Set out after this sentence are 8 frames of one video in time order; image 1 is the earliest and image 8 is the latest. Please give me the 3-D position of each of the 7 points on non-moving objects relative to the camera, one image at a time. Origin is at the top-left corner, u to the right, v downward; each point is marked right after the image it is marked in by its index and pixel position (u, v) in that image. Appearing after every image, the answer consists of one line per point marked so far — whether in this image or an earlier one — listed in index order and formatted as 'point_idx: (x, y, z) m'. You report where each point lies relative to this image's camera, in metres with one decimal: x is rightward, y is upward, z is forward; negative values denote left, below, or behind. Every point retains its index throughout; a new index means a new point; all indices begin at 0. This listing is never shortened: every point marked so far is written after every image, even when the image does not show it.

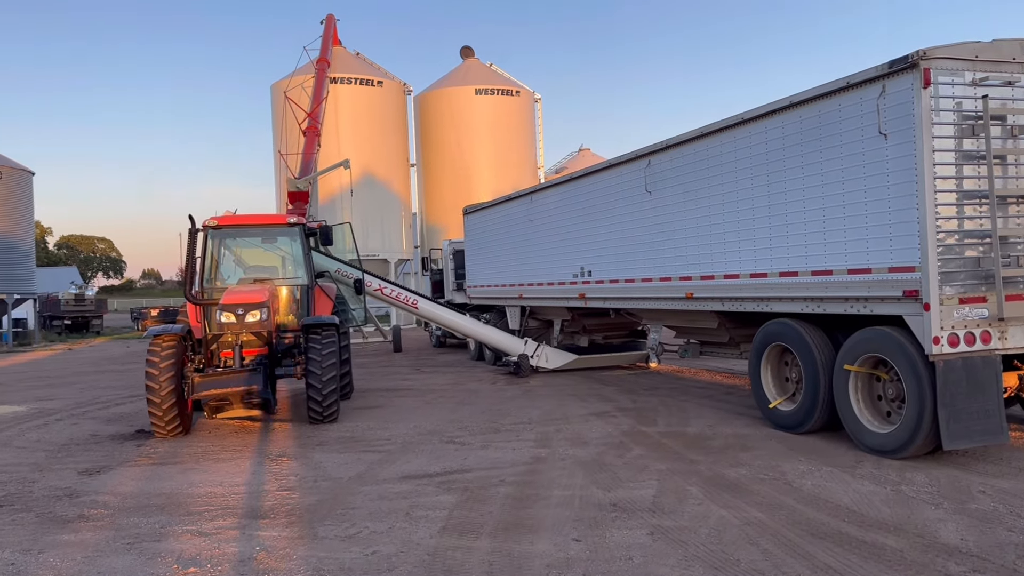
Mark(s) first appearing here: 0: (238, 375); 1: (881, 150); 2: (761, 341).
0: (-2.5, -0.8, +7.4) m
1: (+2.6, +1.0, +5.9) m
2: (+2.2, -0.5, +7.3) m
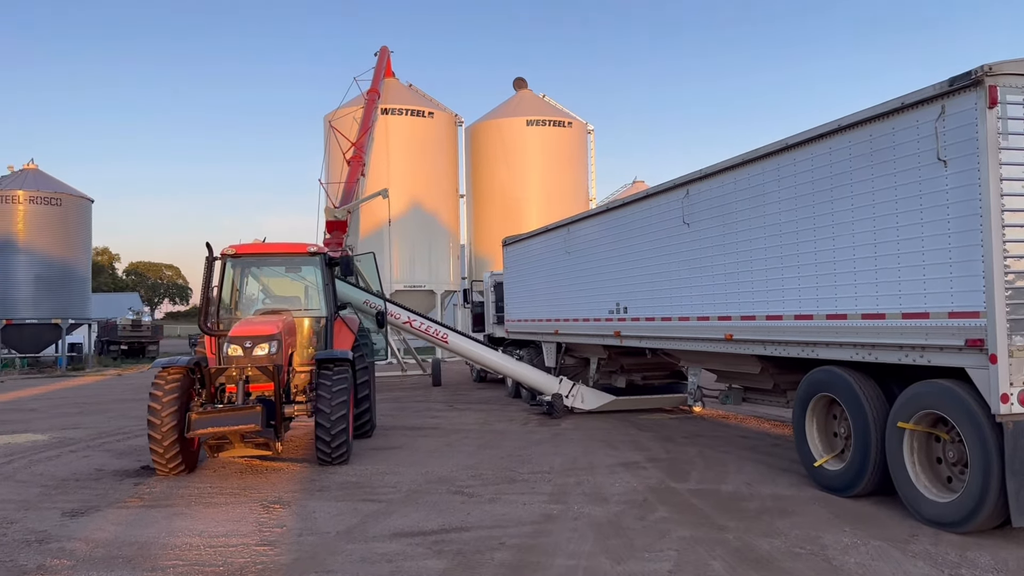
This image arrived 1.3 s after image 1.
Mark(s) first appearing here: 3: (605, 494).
0: (-2.4, -1.1, +7.0) m
1: (+2.7, +0.7, +5.2) m
2: (+2.3, -0.8, +6.6) m
3: (+0.7, -1.6, +6.4) m
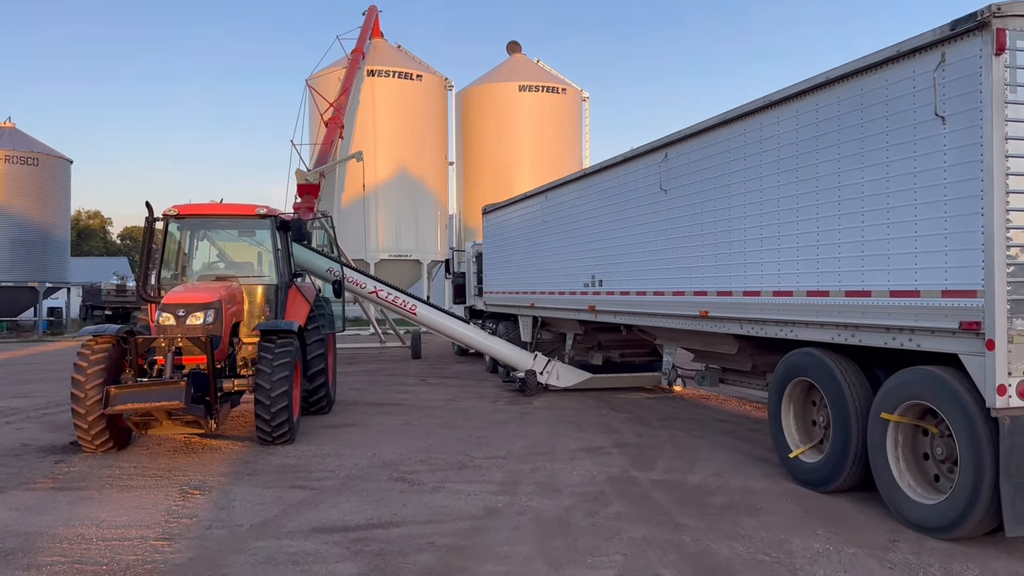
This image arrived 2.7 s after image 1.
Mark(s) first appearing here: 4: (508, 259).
0: (-2.7, -0.8, +6.4) m
1: (+2.3, +0.8, +4.5) m
2: (+2.0, -0.6, +6.0) m
3: (+0.3, -1.4, +5.9) m
4: (-0.1, +0.4, +12.7) m
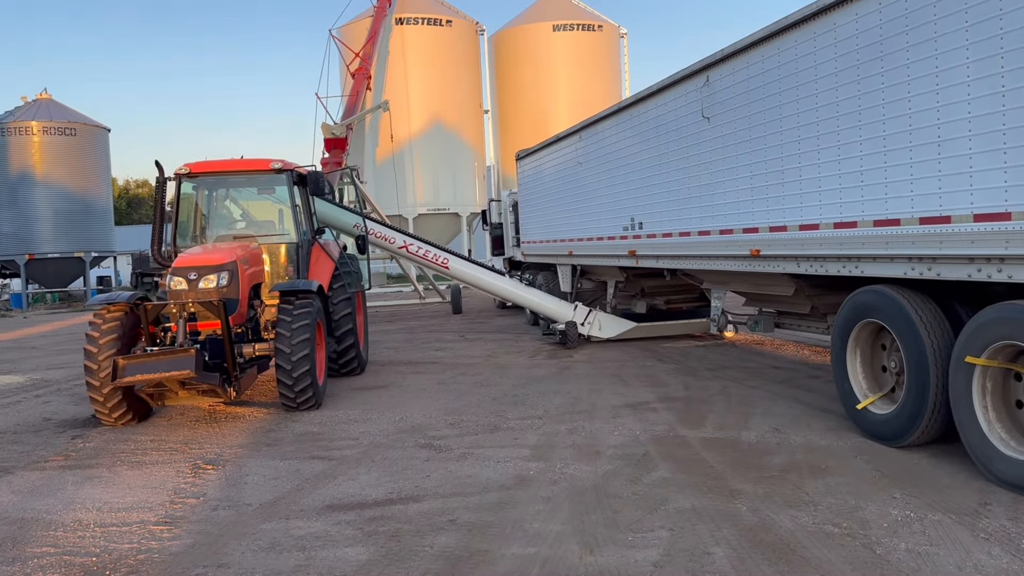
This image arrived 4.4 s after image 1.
0: (-2.5, -0.5, +6.0) m
1: (+2.4, +1.2, +3.8) m
2: (+2.2, -0.2, +5.3) m
3: (+0.6, -1.0, +5.3) m
4: (+0.5, +1.2, +12.1) m
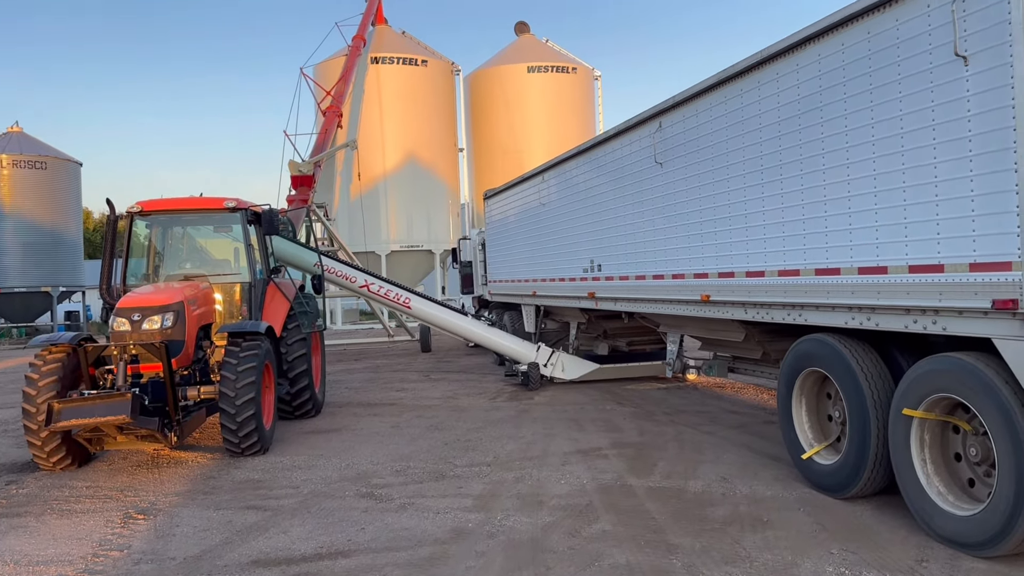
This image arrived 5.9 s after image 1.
0: (-2.9, -0.8, +5.9) m
1: (+2.1, +1.0, +3.8) m
2: (+1.8, -0.5, +5.3) m
3: (+0.2, -1.3, +5.2) m
4: (0.0, +0.6, +12.0) m
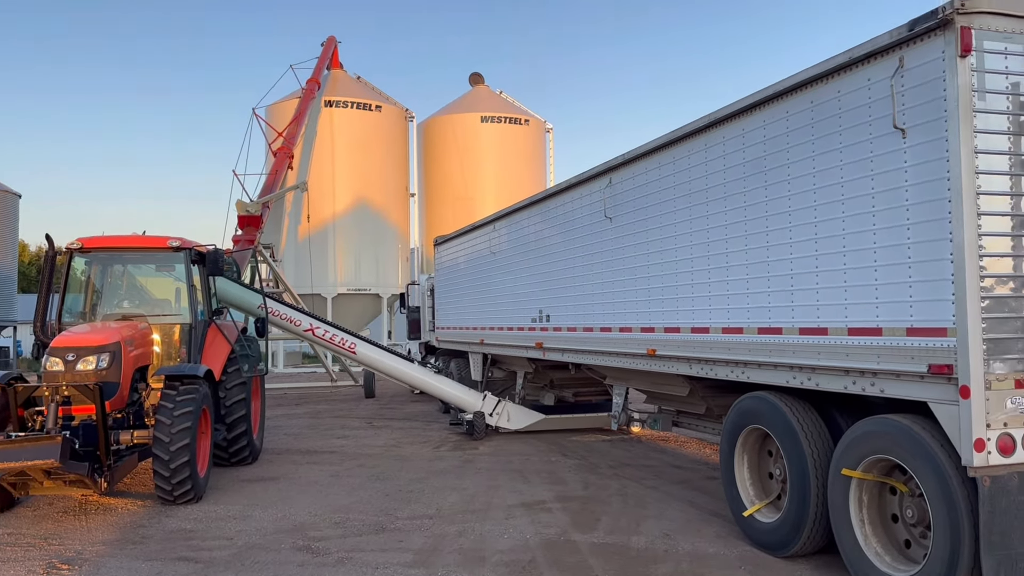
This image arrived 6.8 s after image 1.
0: (-3.3, -1.1, +5.6) m
1: (+1.8, +0.7, +4.0) m
2: (+1.4, -0.9, +5.3) m
3: (-0.2, -1.6, +5.1) m
4: (-0.8, -0.1, +12.0) m
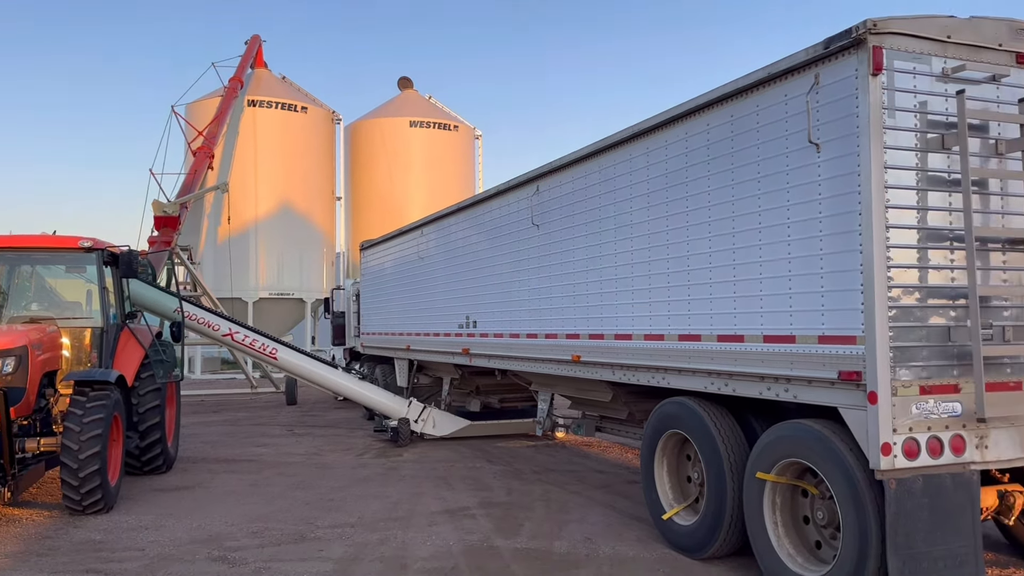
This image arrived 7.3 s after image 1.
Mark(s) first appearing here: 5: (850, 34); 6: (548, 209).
0: (-3.8, -1.1, +5.3) m
1: (+1.5, +0.6, +4.1) m
2: (+1.0, -0.9, +5.4) m
3: (-0.6, -1.7, +5.1) m
4: (-1.9, -0.2, +11.9) m
5: (+1.6, +1.2, +3.8) m
6: (+0.3, +0.7, +7.0) m
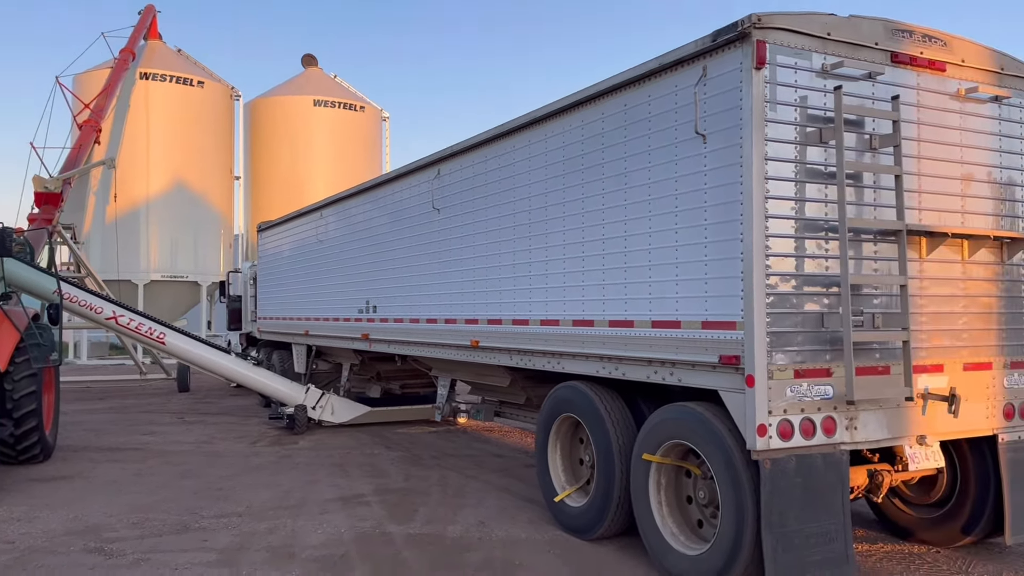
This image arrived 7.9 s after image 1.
0: (-4.4, -0.9, +4.8) m
1: (+0.9, +0.7, +4.2) m
2: (+0.3, -0.8, +5.5) m
3: (-1.3, -1.6, +5.0) m
4: (-3.2, +0.1, +11.6) m
5: (+1.1, +1.2, +3.9) m
6: (-0.5, +0.8, +7.0) m
